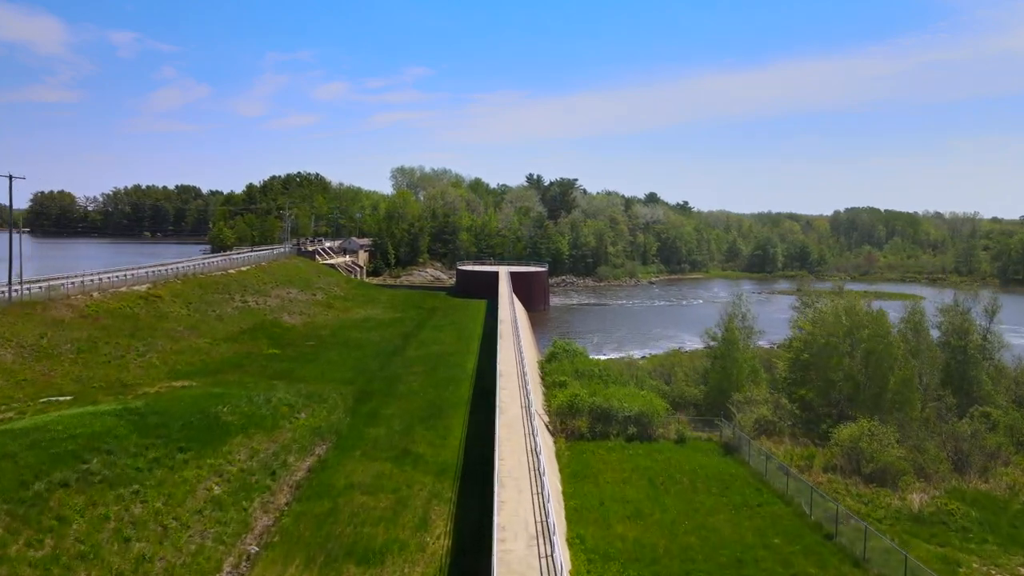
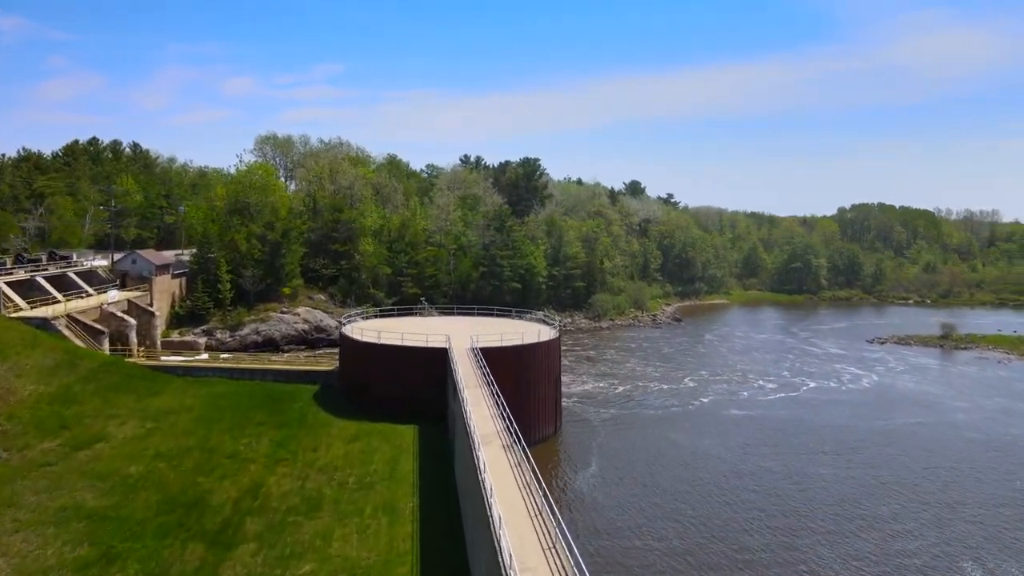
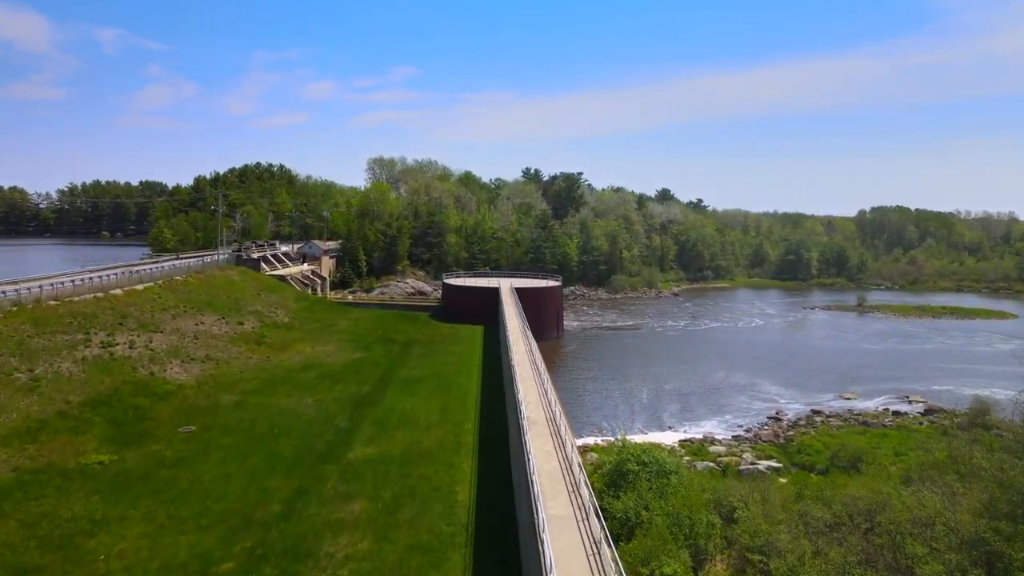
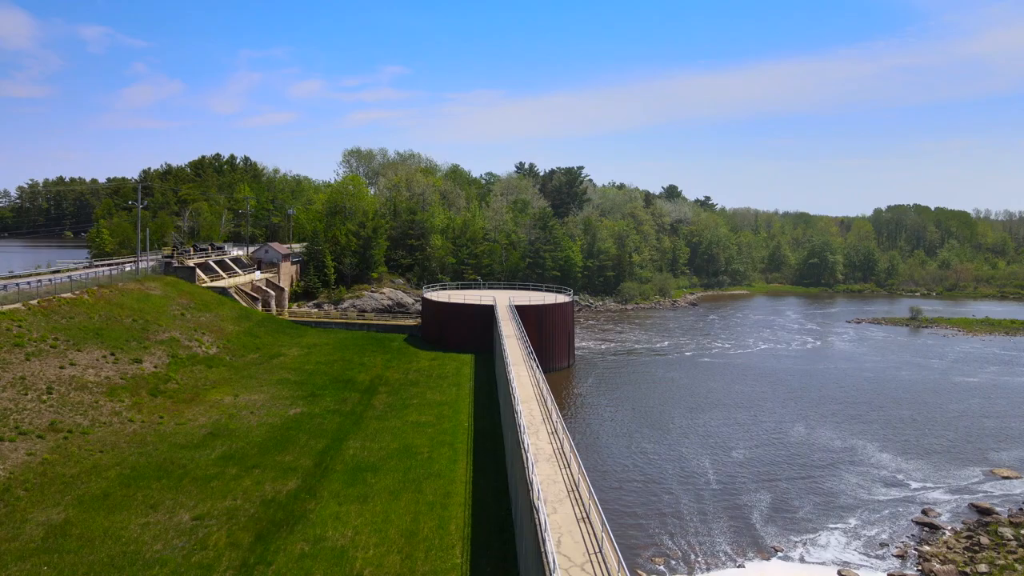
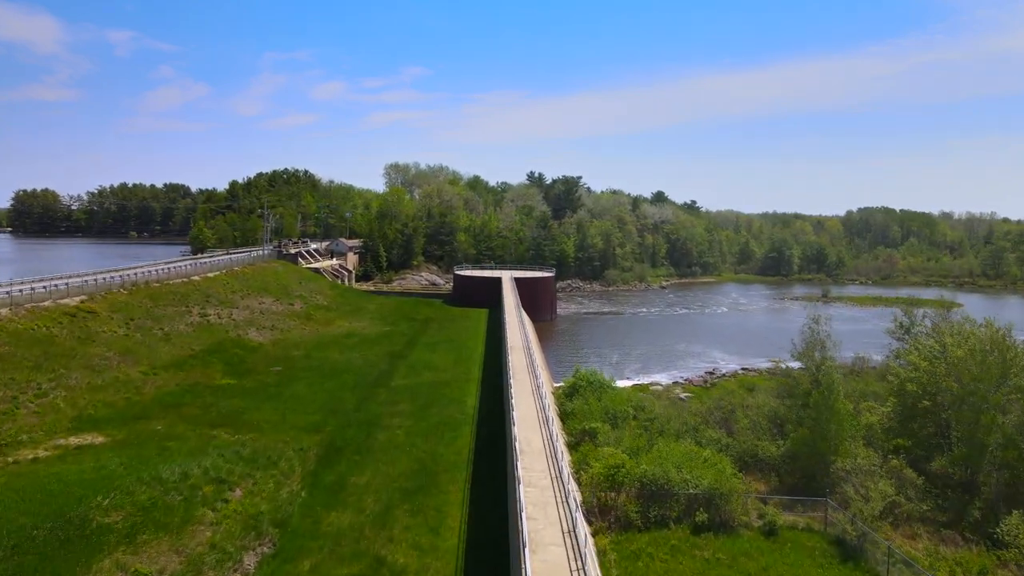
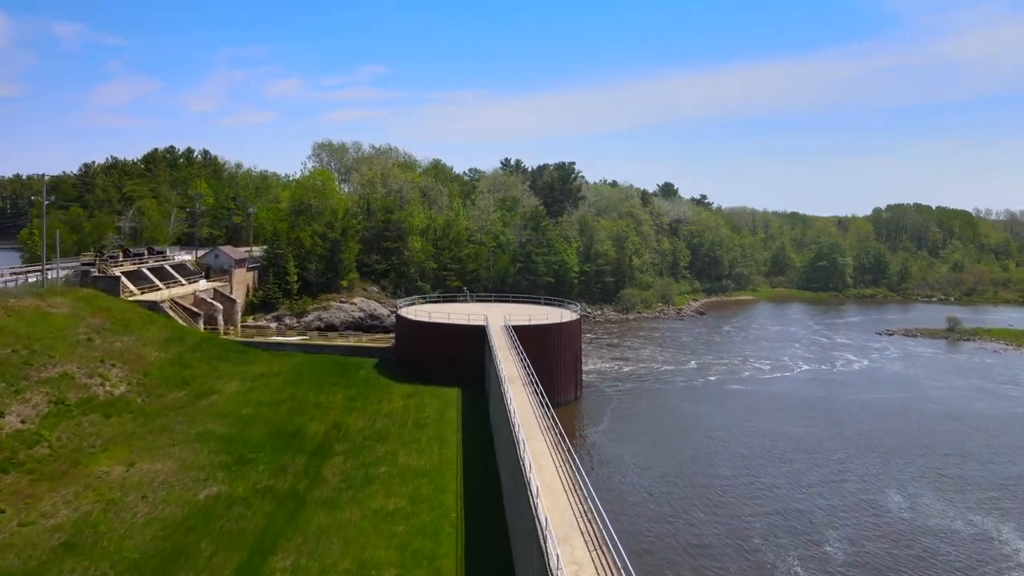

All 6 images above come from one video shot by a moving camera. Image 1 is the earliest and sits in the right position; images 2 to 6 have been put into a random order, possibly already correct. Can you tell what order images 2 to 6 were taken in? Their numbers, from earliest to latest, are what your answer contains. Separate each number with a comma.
5, 3, 4, 6, 2
